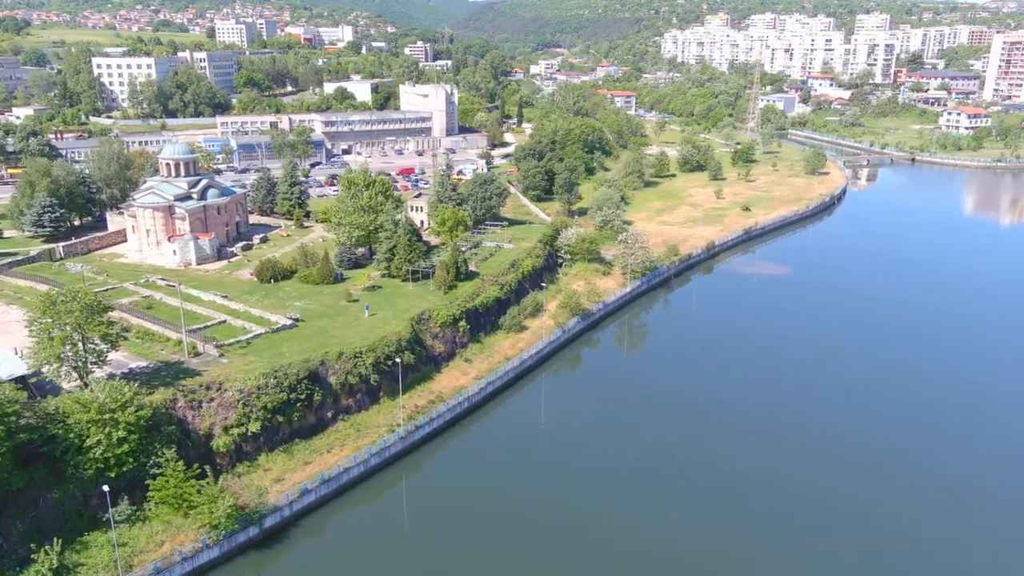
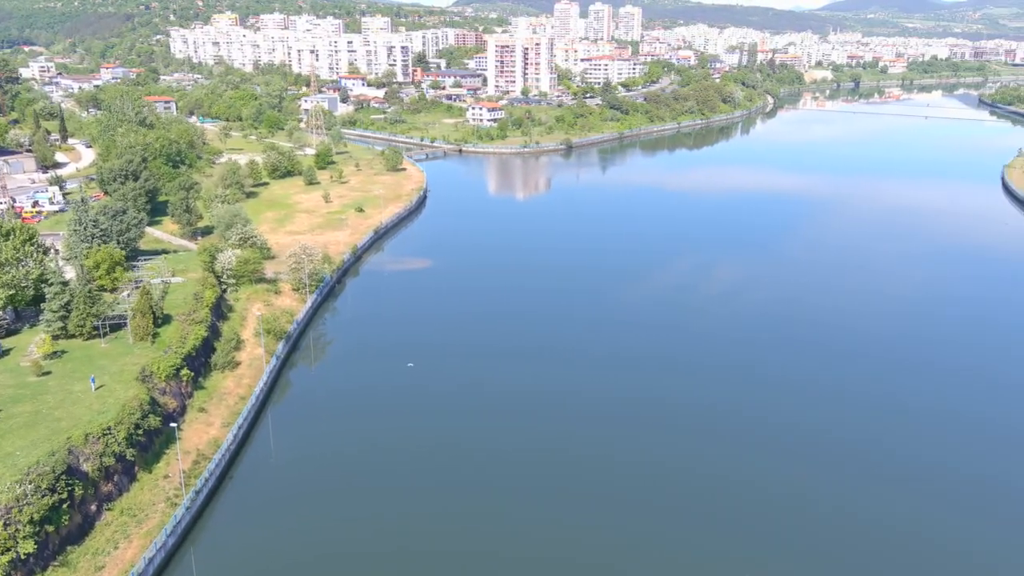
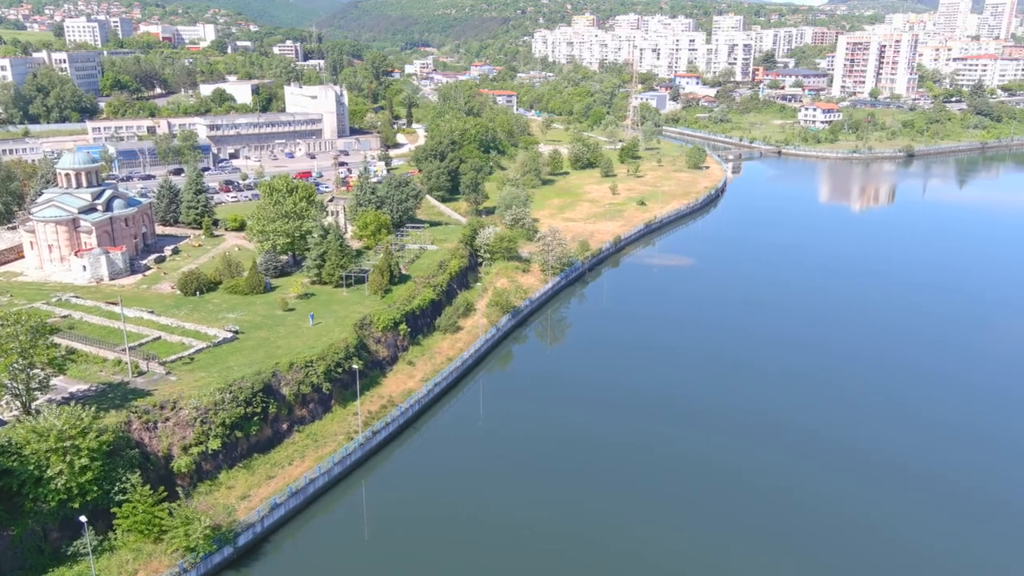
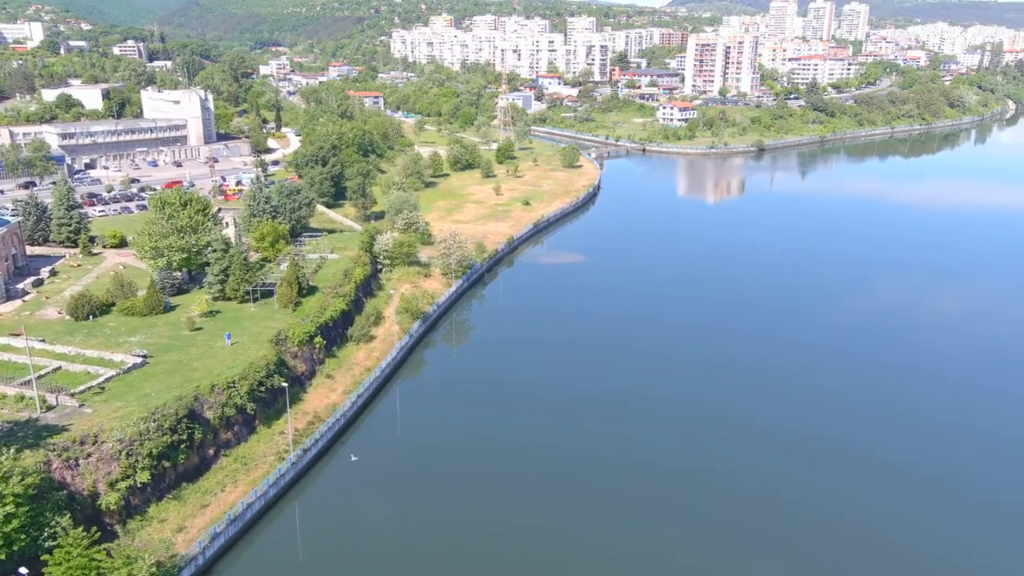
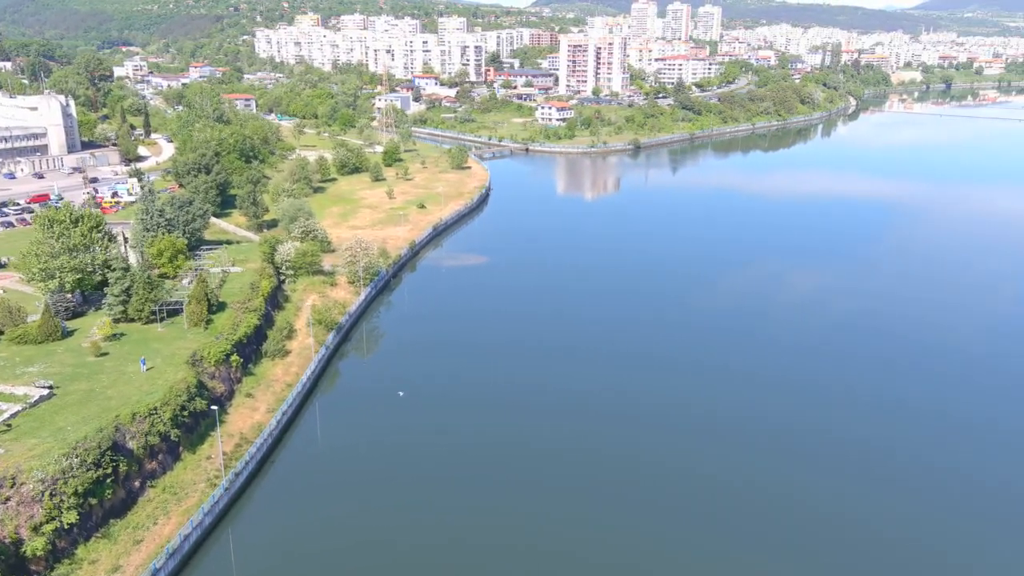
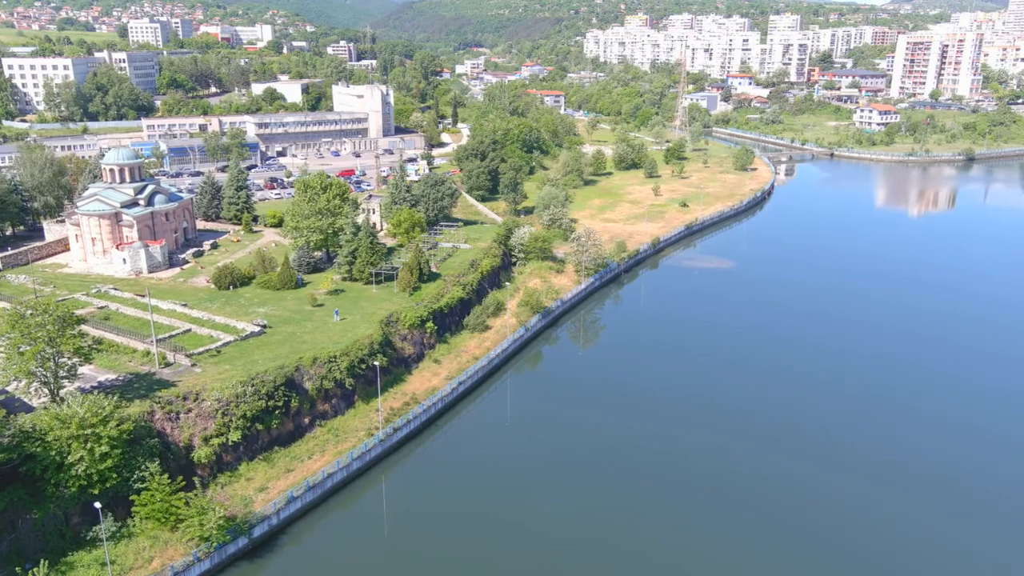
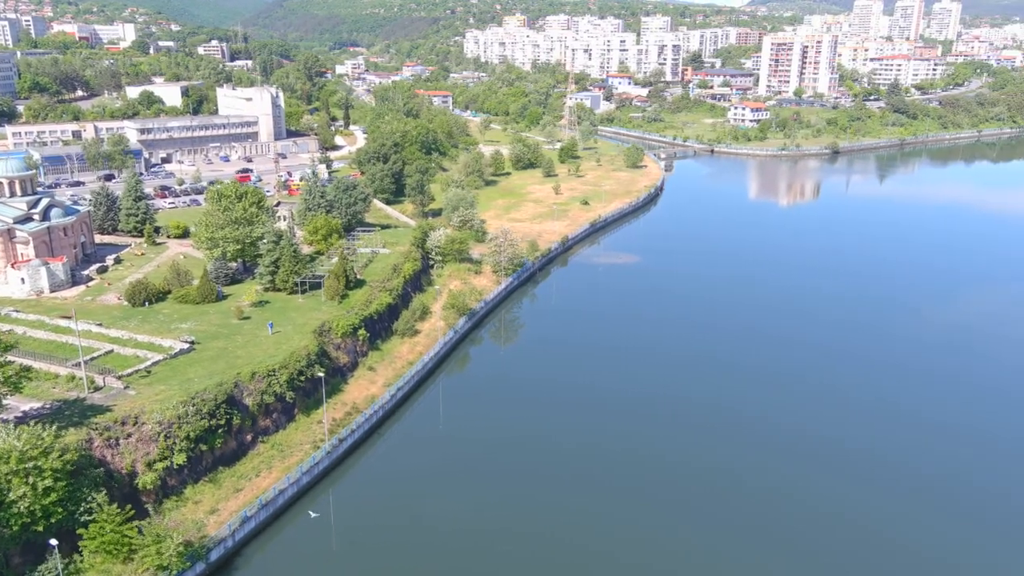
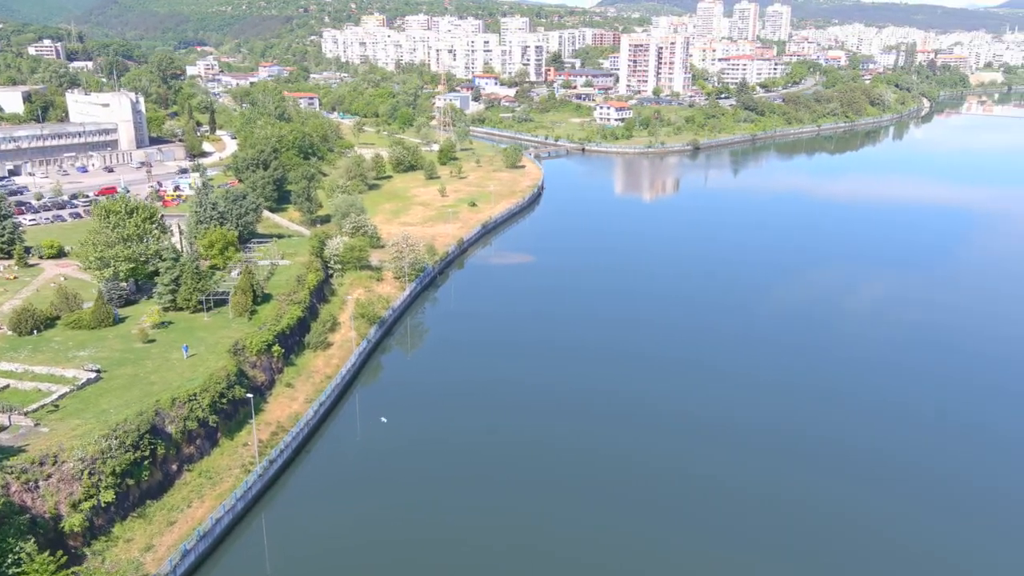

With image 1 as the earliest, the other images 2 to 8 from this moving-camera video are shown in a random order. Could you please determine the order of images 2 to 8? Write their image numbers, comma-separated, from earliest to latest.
6, 3, 7, 4, 8, 5, 2
